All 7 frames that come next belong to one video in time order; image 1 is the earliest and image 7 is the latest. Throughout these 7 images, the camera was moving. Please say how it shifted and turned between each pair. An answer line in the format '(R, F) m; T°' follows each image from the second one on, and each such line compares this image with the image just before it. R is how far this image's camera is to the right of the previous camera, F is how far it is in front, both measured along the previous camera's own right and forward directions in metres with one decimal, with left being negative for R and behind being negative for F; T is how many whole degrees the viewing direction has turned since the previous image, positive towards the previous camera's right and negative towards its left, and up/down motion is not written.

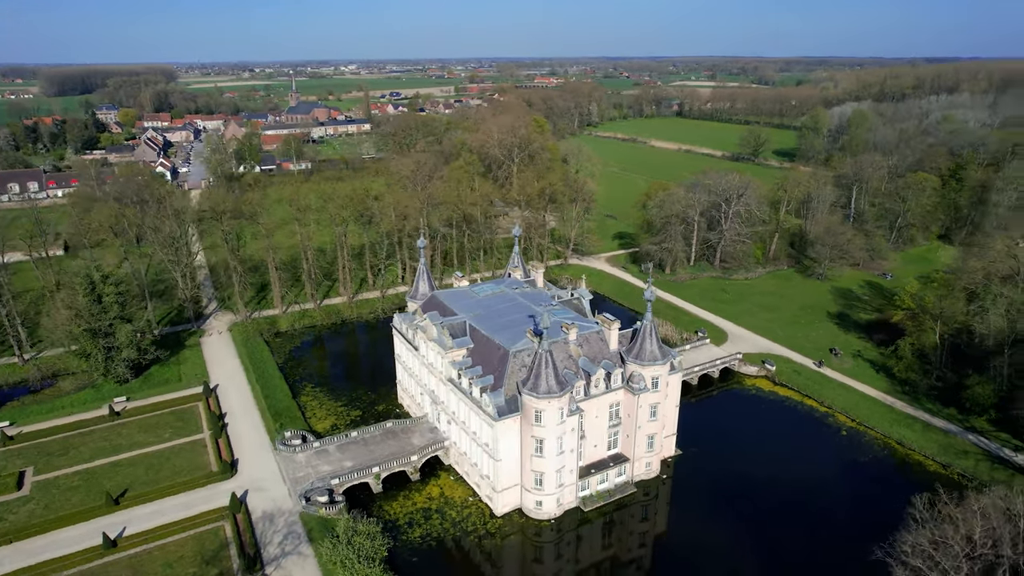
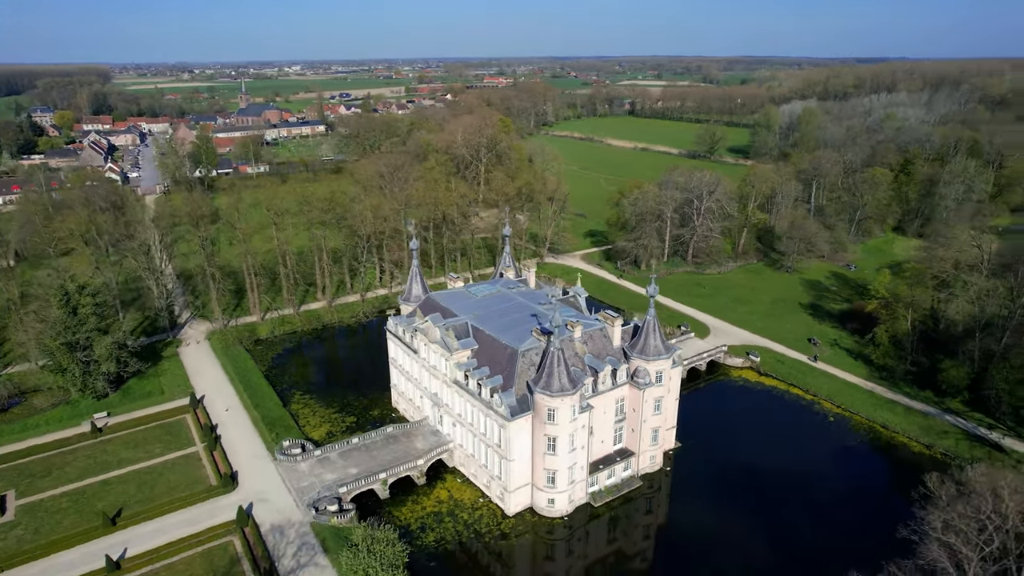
(-3.6, +0.1) m; +4°
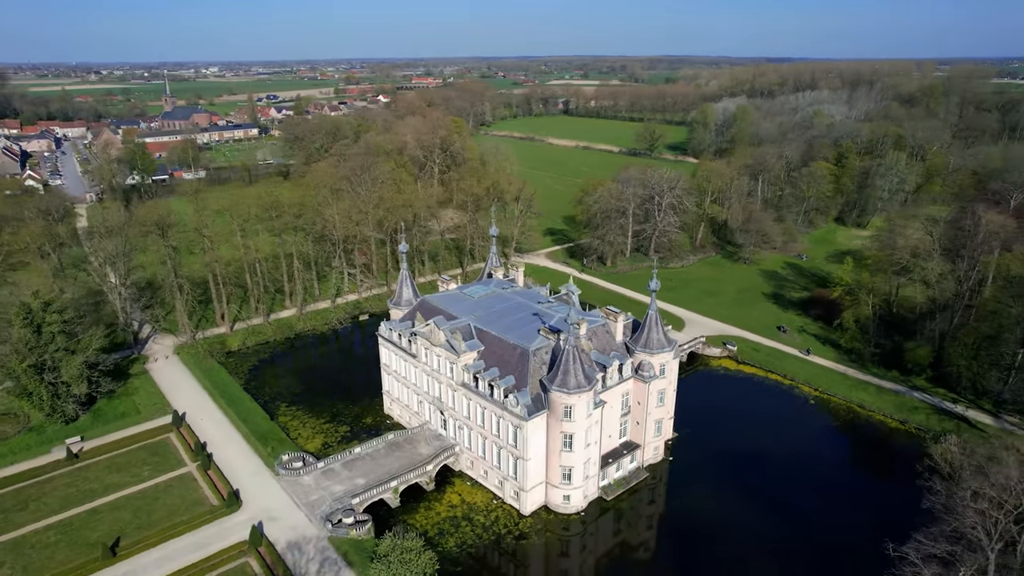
(-5.0, +0.3) m; +6°
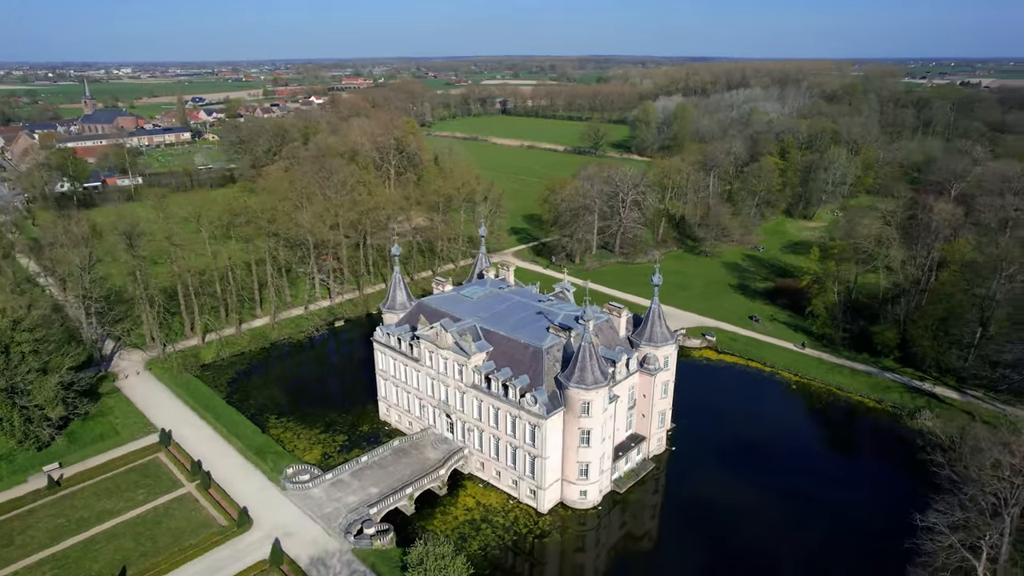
(-5.0, +0.3) m; +6°
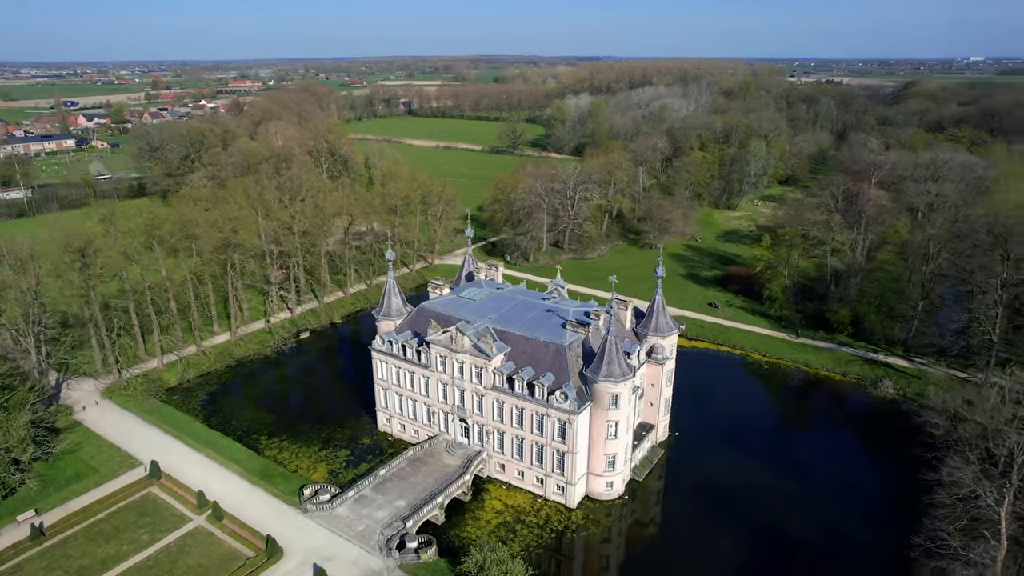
(-7.8, +0.7) m; +9°
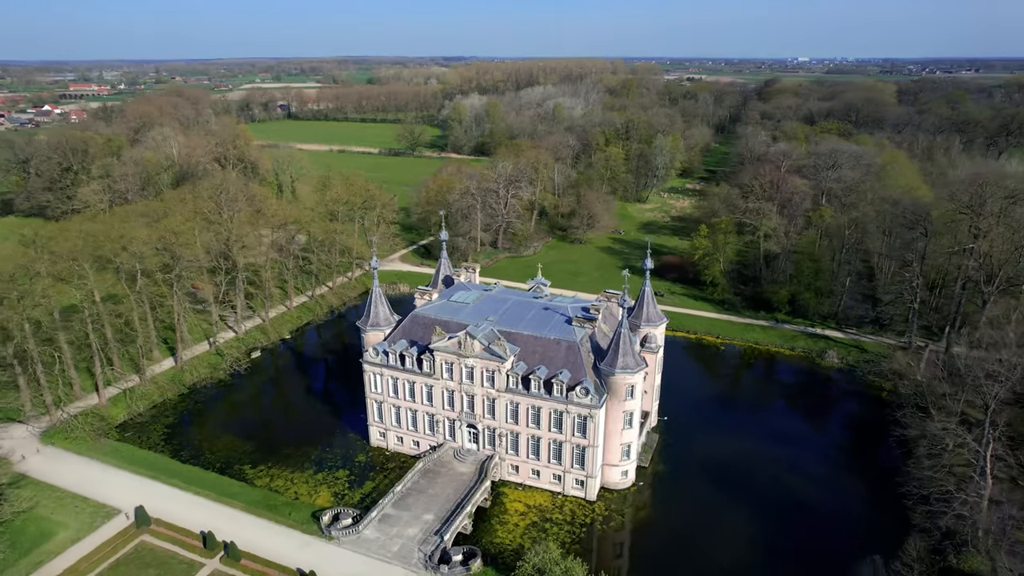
(-8.5, +1.0) m; +10°
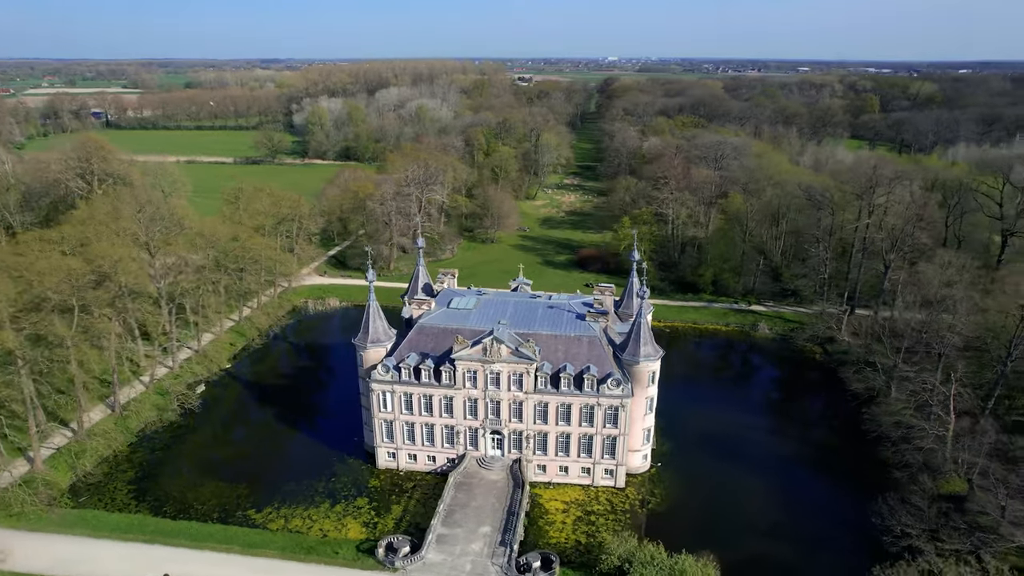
(-11.9, +1.5) m; +14°
